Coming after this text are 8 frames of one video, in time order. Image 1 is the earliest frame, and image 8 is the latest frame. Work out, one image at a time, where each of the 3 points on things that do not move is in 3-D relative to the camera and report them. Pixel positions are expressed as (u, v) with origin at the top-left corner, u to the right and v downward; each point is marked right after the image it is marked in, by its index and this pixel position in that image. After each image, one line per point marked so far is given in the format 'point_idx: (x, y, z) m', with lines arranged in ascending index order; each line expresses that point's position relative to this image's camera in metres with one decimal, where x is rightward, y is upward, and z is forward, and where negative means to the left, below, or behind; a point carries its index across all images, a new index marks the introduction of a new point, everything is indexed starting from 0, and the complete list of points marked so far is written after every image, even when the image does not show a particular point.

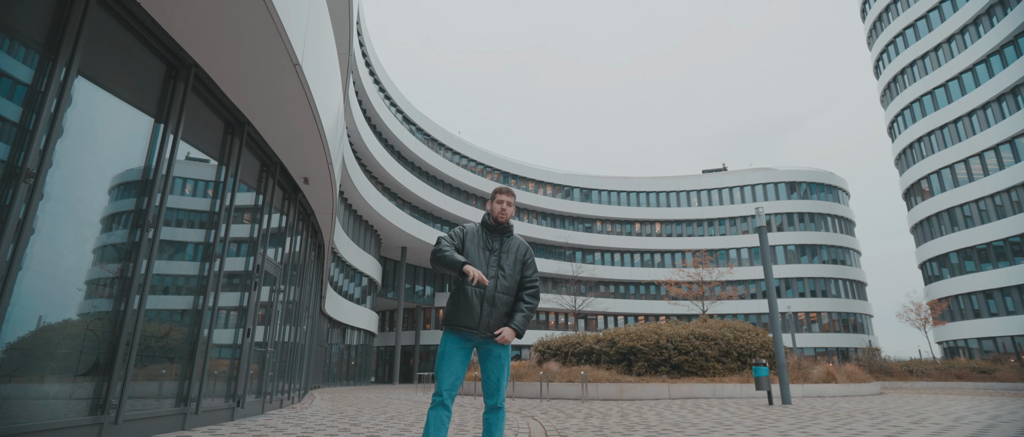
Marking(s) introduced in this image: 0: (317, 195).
0: (-3.1, +0.4, +8.5) m
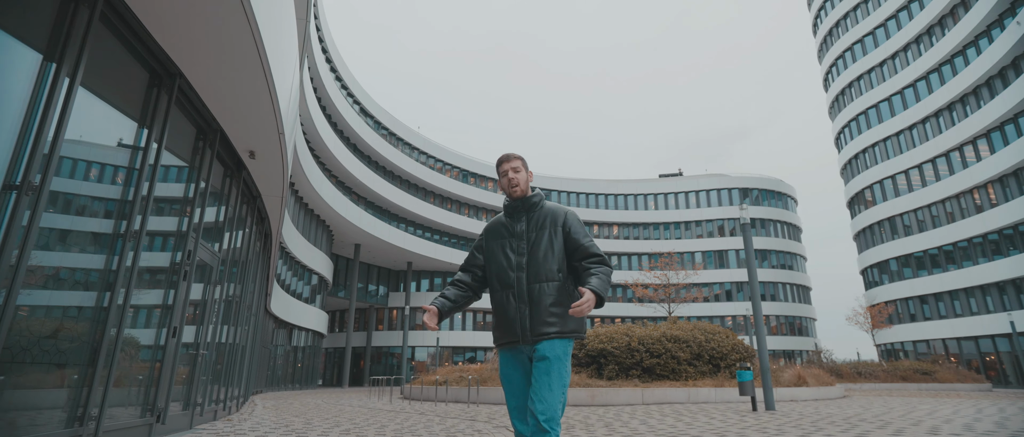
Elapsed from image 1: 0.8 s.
0: (-3.5, +0.6, +7.4) m
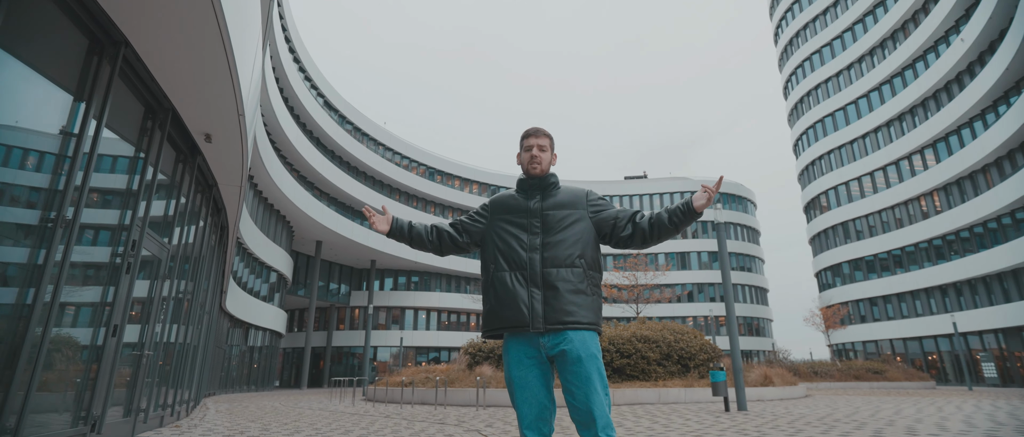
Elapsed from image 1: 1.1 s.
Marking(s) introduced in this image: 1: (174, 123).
0: (-3.8, +0.8, +6.9) m
1: (-3.7, +1.0, +5.7) m
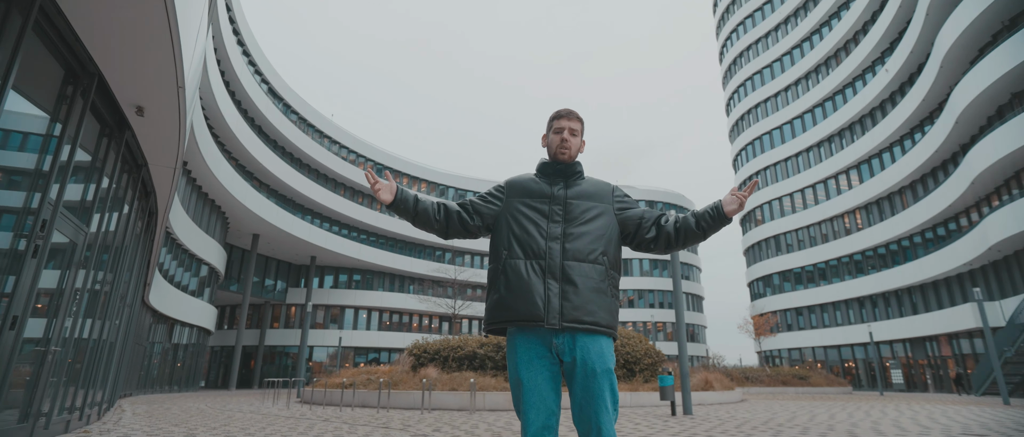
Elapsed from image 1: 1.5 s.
0: (-4.3, +1.0, +6.3) m
1: (-4.1, +1.2, +5.1) m
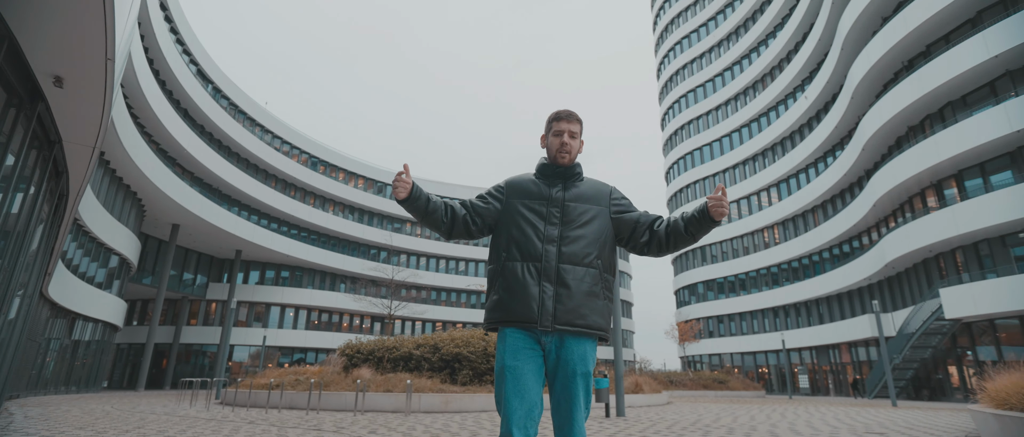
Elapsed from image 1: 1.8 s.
0: (-4.8, +1.1, +5.8) m
1: (-4.5, +1.4, +4.6) m
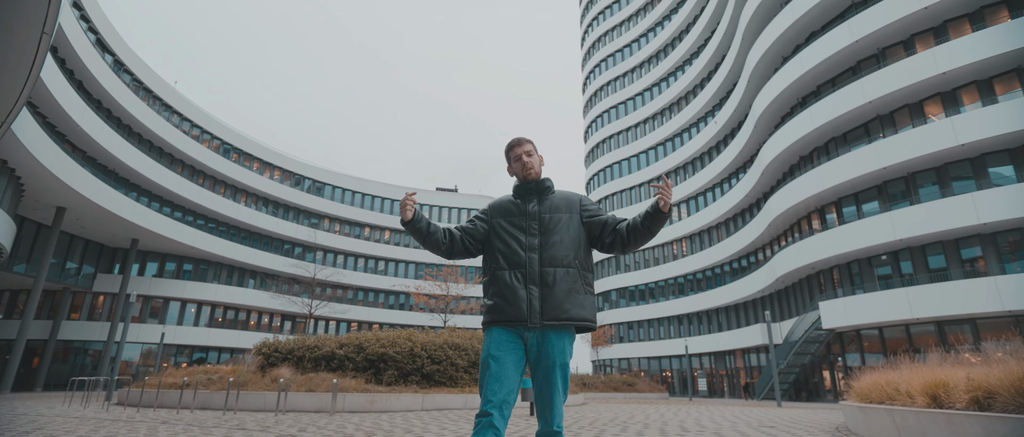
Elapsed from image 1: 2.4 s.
0: (-5.4, +1.3, +5.3) m
1: (-4.8, +1.6, +4.2) m
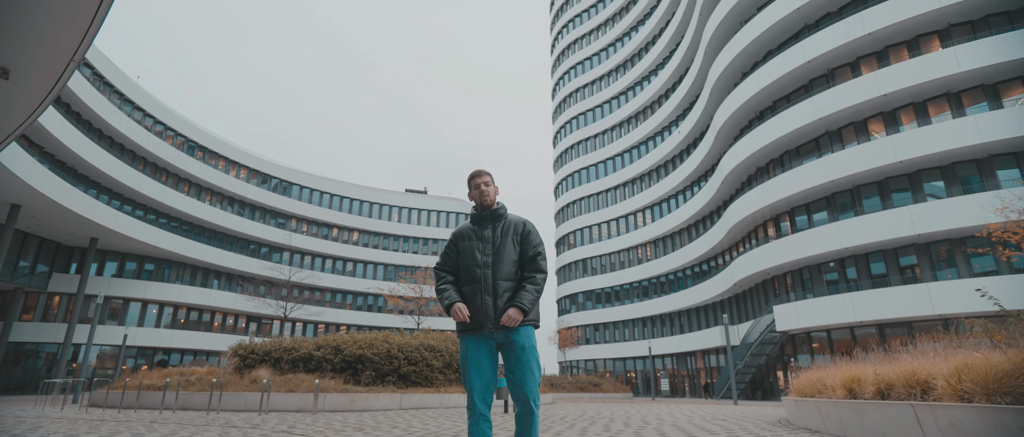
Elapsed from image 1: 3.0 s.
0: (-5.5, +1.3, +5.6) m
1: (-4.9, +1.5, +4.5) m
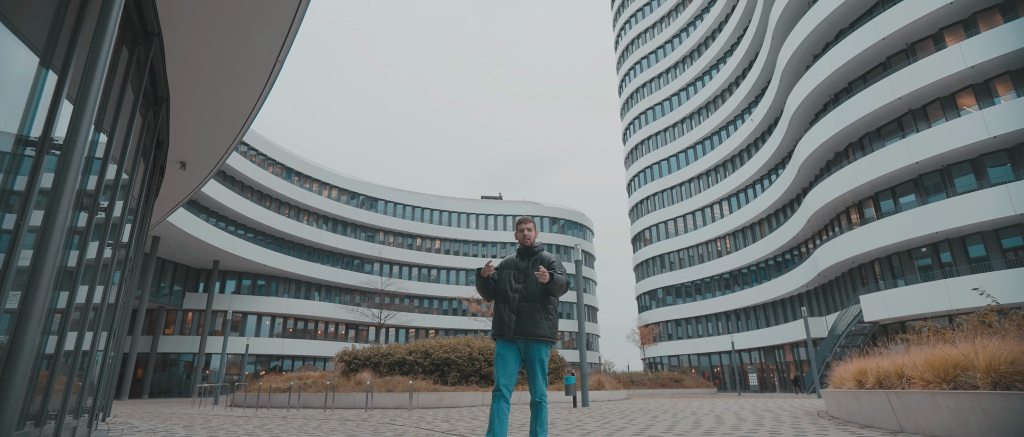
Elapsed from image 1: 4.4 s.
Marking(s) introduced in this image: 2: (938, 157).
0: (-4.9, +0.6, +7.4) m
1: (-4.5, +0.9, +6.3) m
2: (+15.9, +2.3, +19.5) m
